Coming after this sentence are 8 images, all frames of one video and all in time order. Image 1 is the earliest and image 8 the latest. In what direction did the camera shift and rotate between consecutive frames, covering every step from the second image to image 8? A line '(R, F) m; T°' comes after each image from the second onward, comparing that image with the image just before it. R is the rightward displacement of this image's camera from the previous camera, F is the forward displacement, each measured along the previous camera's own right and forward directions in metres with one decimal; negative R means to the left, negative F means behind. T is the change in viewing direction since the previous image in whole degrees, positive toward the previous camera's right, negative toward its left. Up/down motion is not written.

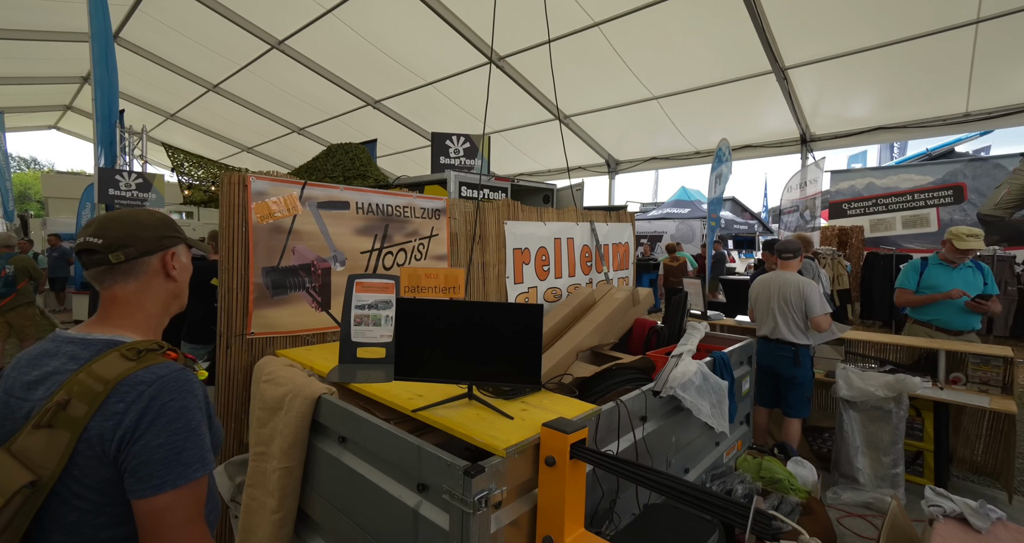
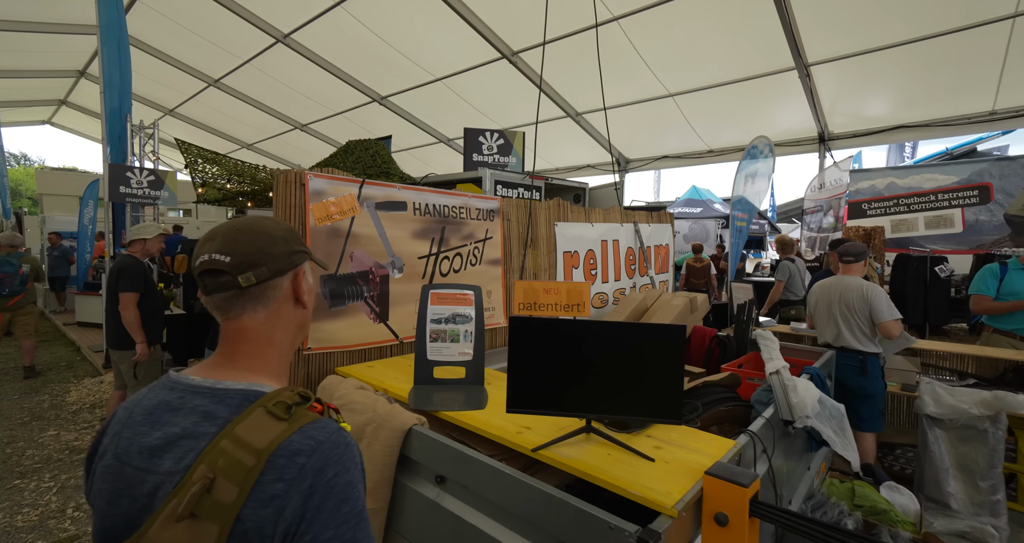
(-0.4, +0.2) m; 0°
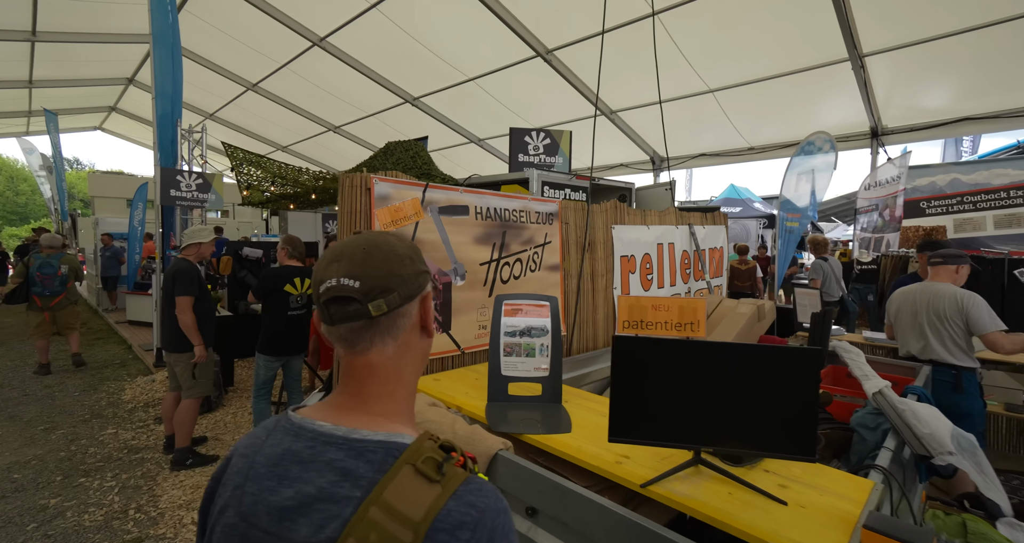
(-0.2, +0.1) m; -3°
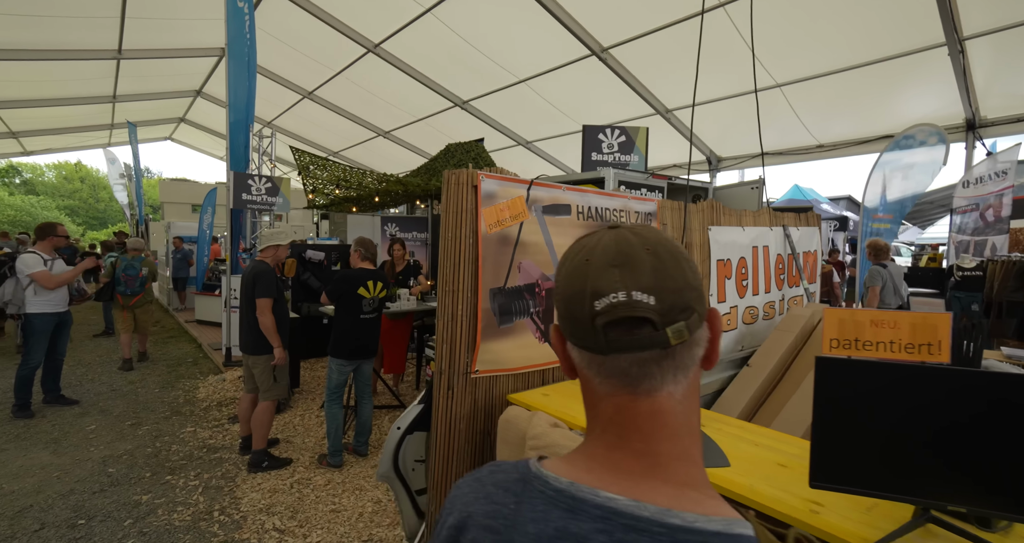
(-0.3, +0.2) m; -5°
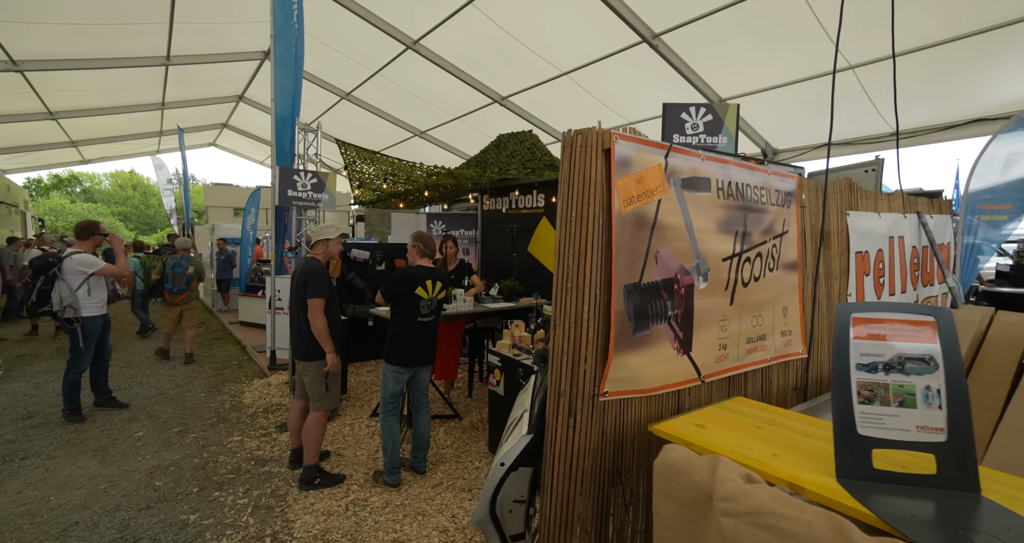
(-0.3, +0.4) m; -4°
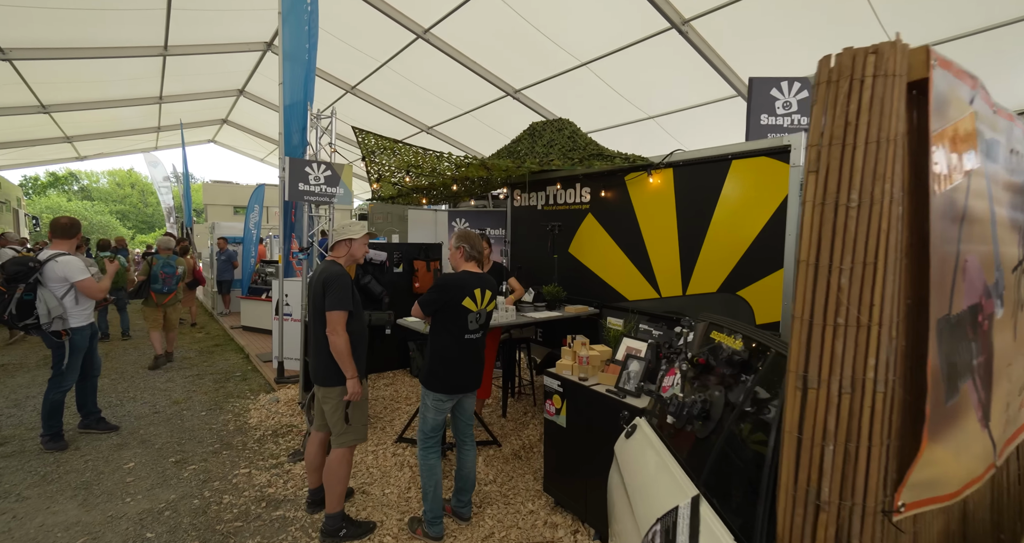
(-0.4, +0.6) m; 0°
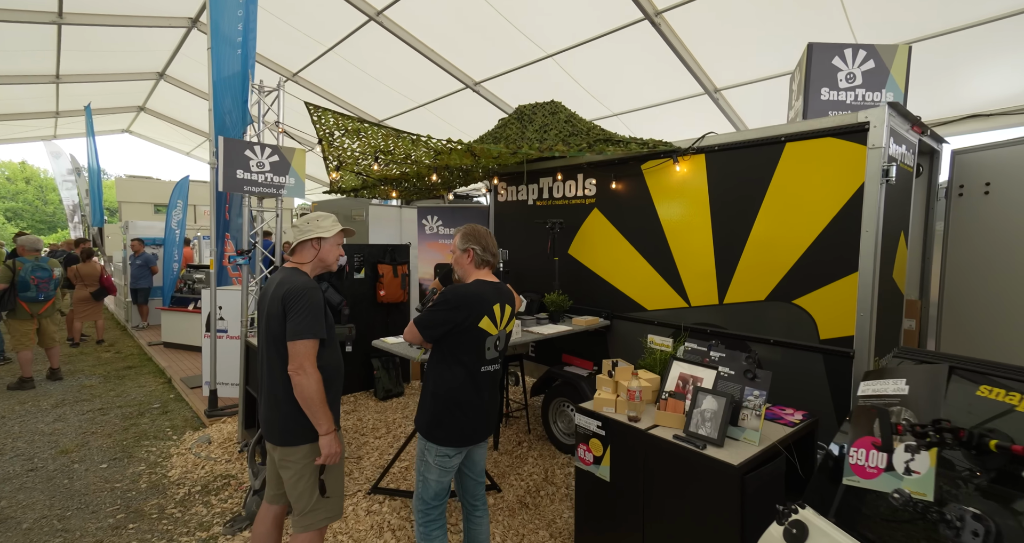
(-0.4, +0.7) m; +7°
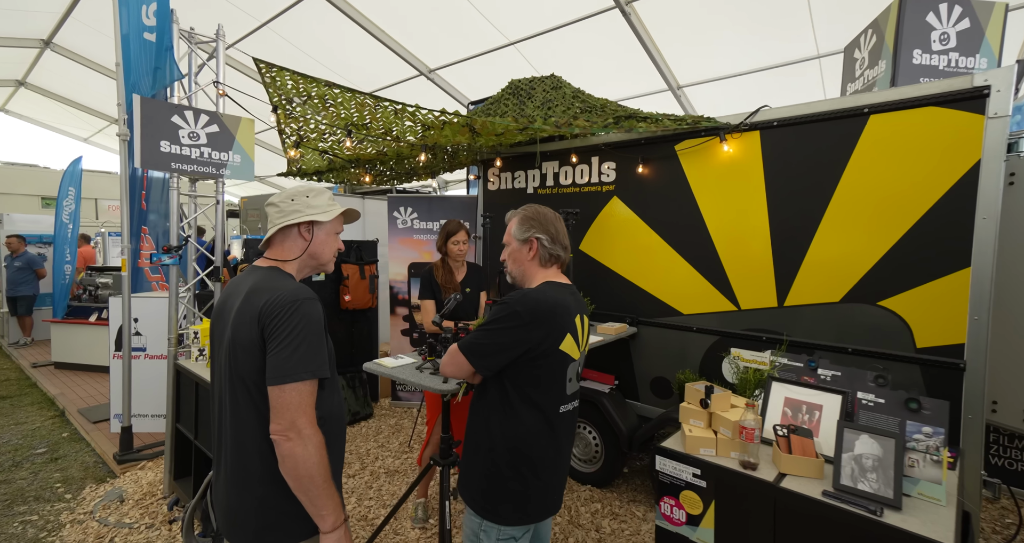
(-0.5, +0.6) m; +7°
